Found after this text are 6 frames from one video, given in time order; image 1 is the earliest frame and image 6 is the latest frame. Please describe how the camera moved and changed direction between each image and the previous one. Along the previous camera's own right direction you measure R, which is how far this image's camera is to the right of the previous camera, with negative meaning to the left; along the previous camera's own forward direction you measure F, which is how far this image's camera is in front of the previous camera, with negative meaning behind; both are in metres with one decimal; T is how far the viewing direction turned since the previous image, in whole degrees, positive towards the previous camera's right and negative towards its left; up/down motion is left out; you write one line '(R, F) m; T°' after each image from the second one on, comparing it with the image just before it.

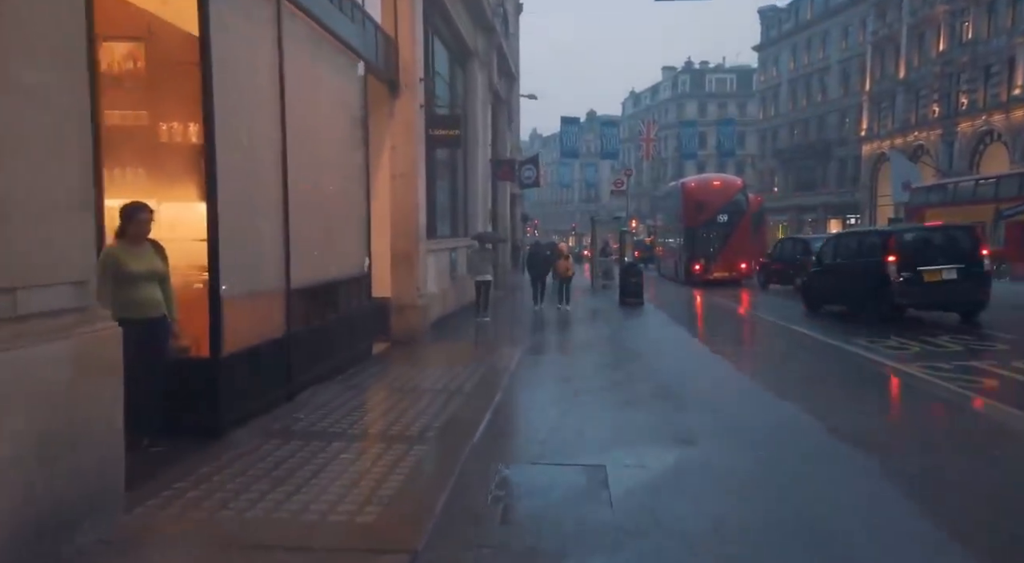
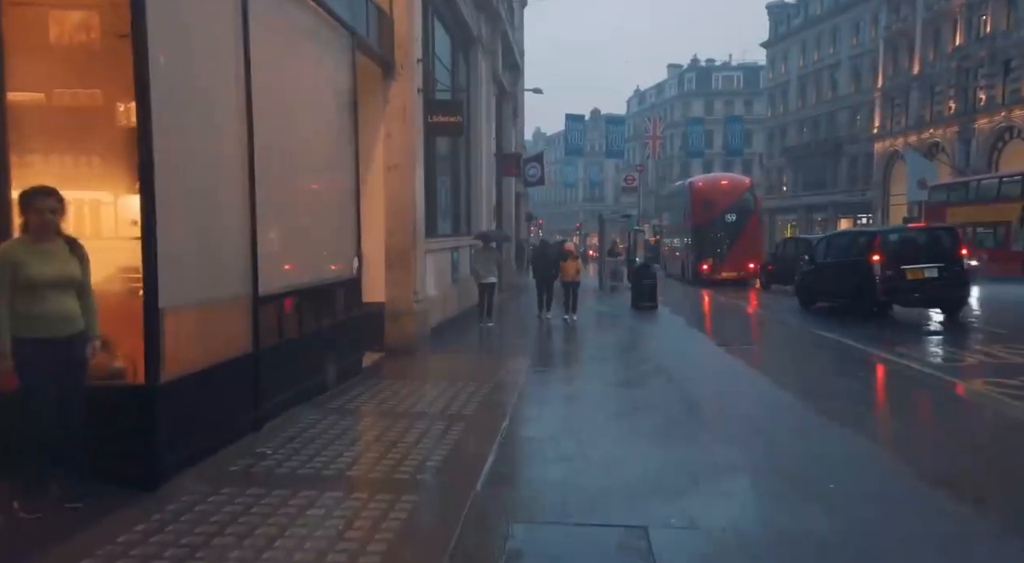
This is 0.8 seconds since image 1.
(-0.1, +1.2) m; 0°
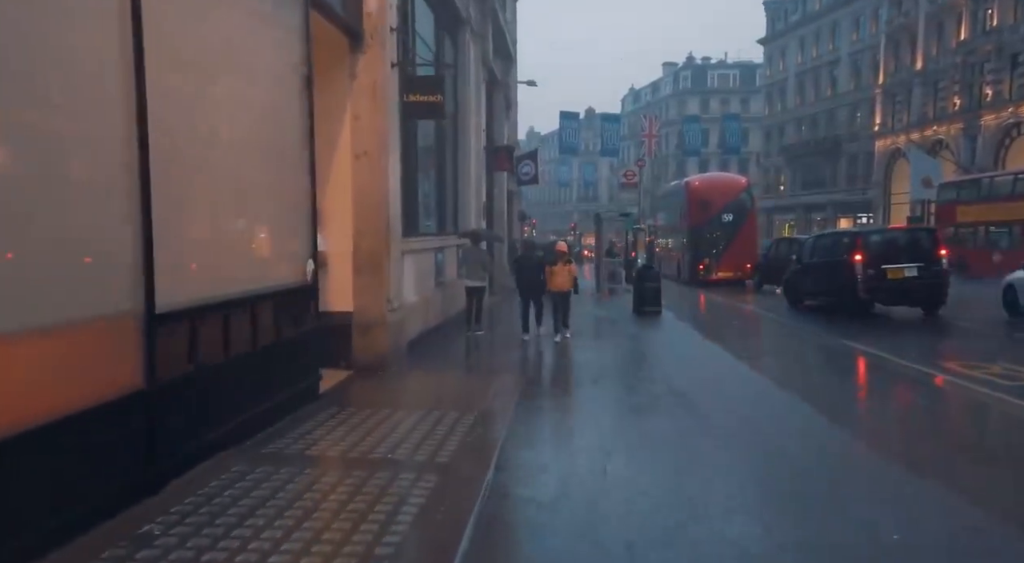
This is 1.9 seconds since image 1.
(0.0, +1.6) m; 0°
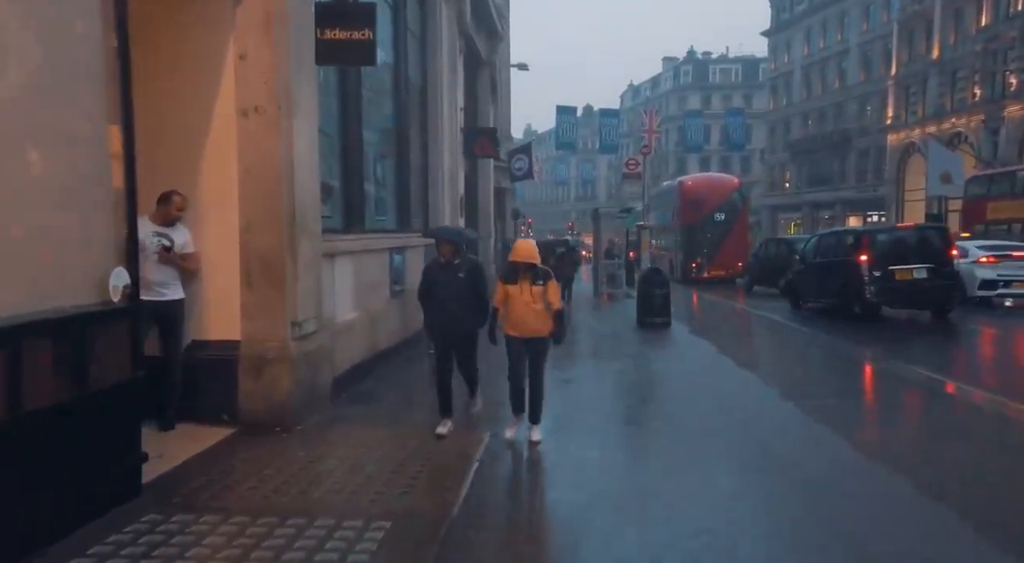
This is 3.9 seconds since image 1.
(+0.3, +2.9) m; 0°
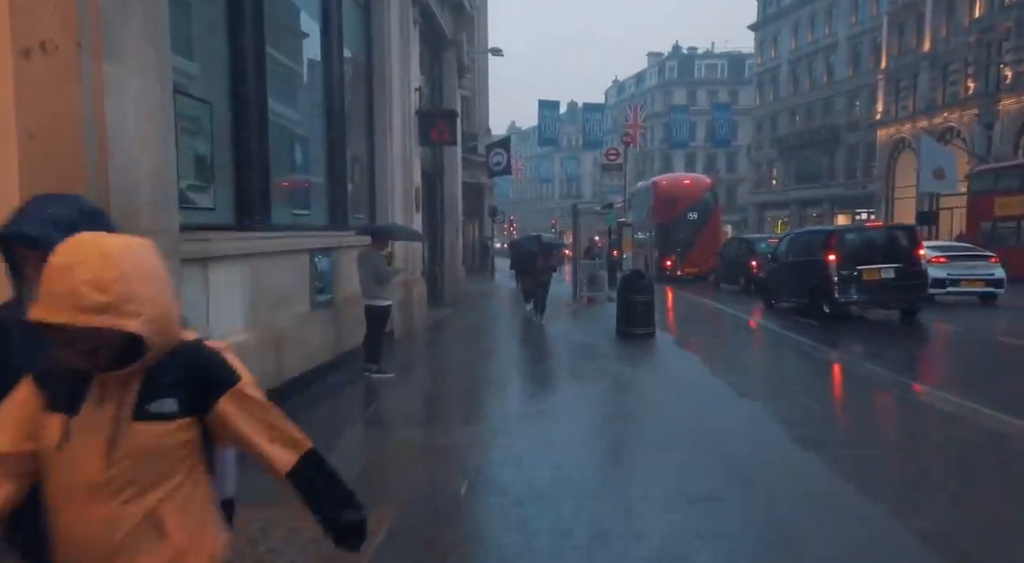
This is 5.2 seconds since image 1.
(+0.4, +2.0) m; +1°
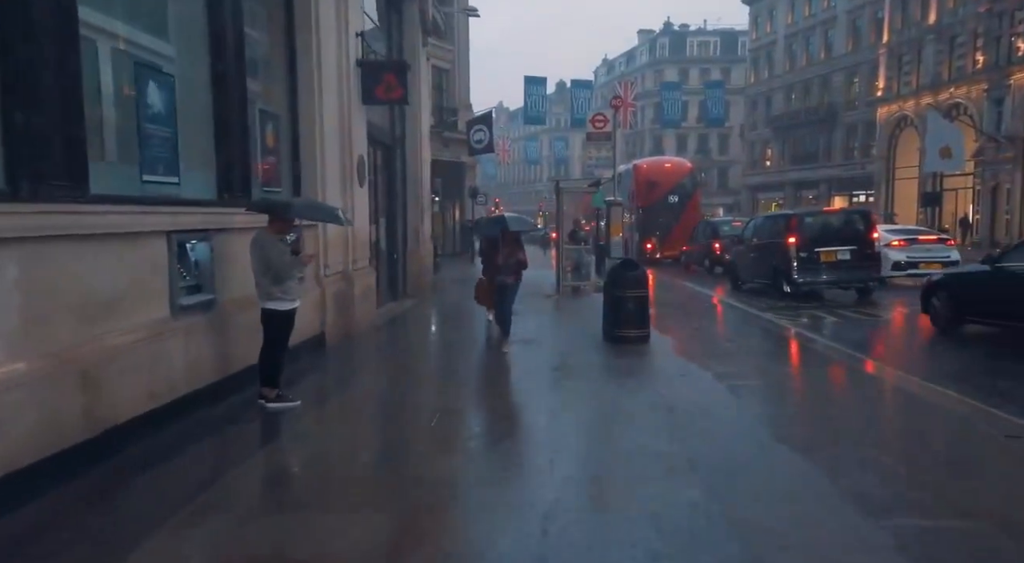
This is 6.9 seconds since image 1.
(+0.3, +2.7) m; +1°
